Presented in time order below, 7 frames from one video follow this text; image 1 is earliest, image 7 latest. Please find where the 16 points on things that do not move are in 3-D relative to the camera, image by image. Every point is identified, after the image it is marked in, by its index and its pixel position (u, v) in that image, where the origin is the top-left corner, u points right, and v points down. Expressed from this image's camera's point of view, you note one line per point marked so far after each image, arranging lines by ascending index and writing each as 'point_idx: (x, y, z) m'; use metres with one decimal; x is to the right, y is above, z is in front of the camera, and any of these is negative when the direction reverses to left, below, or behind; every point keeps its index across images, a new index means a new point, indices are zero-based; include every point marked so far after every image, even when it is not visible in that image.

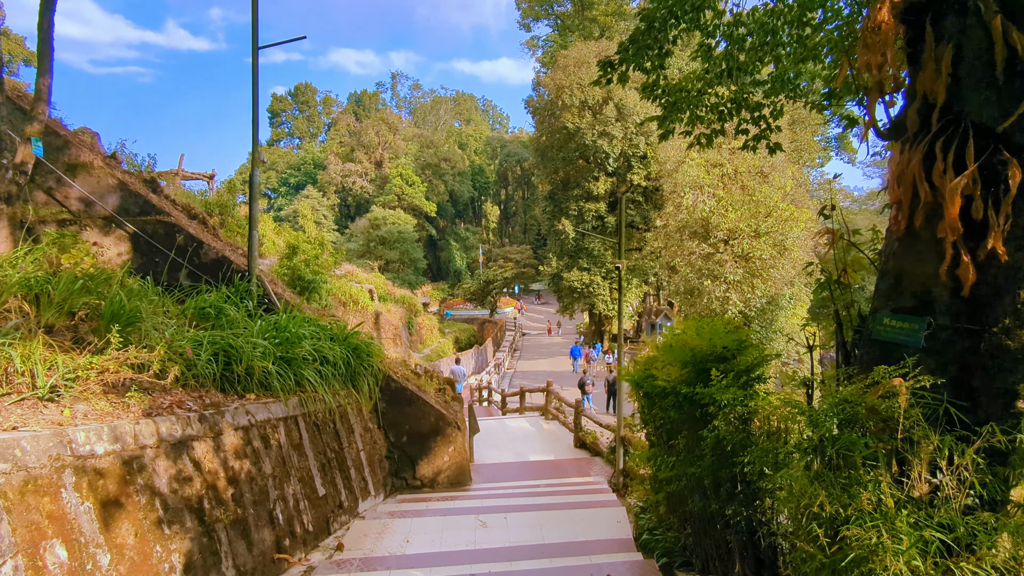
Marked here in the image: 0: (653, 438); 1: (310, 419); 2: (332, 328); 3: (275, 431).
0: (+1.0, -1.1, +3.9) m
1: (-1.6, -1.1, +4.3) m
2: (-1.8, -0.4, +5.4) m
3: (-1.7, -1.0, +3.7) m
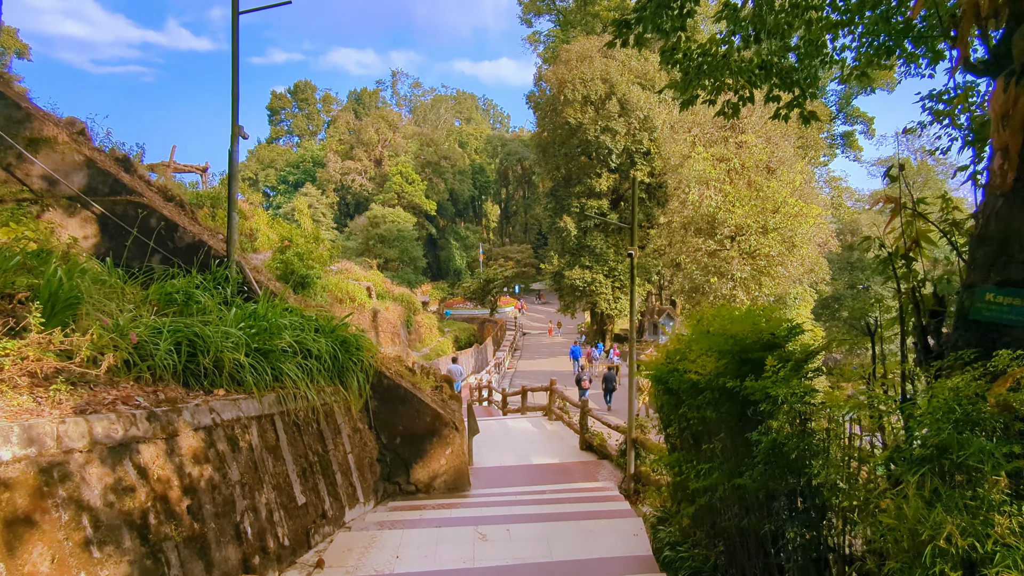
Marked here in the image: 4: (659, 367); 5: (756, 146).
0: (+1.1, -1.0, +3.4) m
1: (-1.6, -0.9, +3.8) m
2: (-1.8, -0.3, +4.9) m
3: (-1.6, -0.9, +3.3) m
4: (+1.0, -0.5, +3.3) m
5: (+7.7, +4.5, +16.8) m
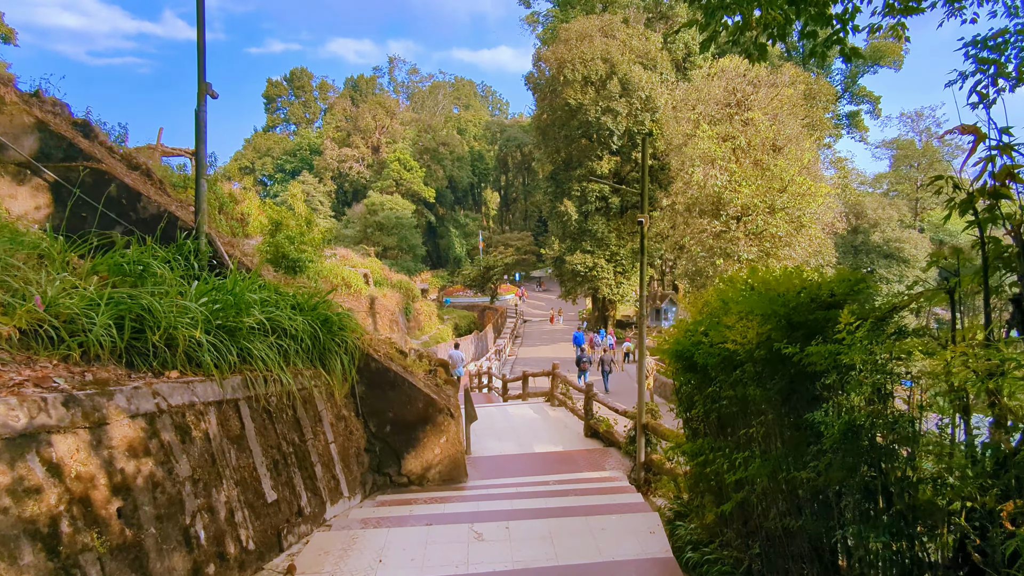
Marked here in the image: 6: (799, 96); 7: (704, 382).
0: (+1.1, -0.8, +3.0) m
1: (-1.6, -0.7, +3.4) m
2: (-1.8, -0.1, +4.4) m
3: (-1.6, -0.7, +2.8) m
4: (+0.9, -0.3, +2.9) m
5: (+7.7, +5.0, +16.2) m
6: (+10.1, +6.7, +18.6) m
7: (+1.0, -0.5, +2.7) m
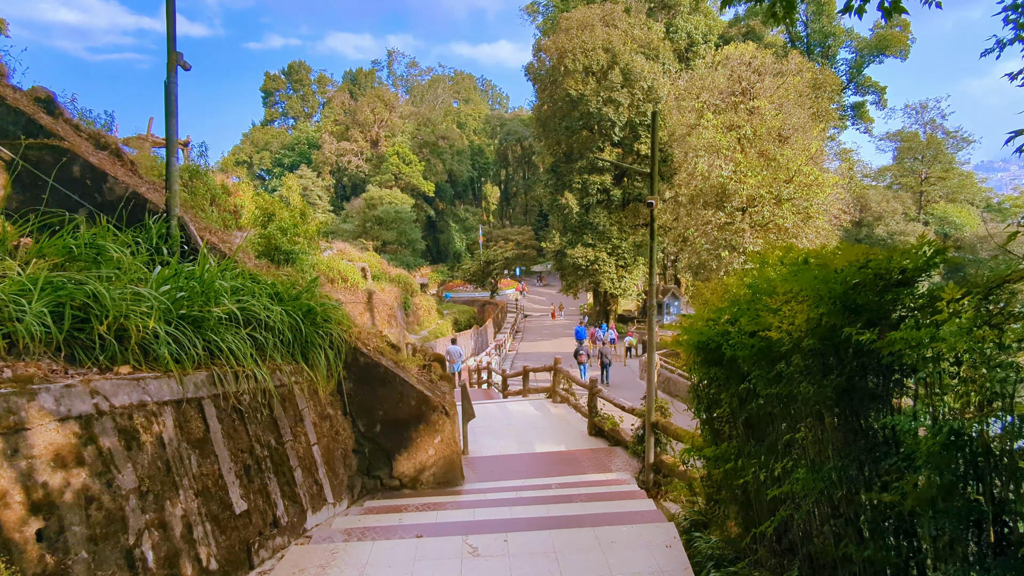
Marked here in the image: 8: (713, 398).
0: (+1.0, -0.7, +2.6) m
1: (-1.6, -0.7, +3.0) m
2: (-1.8, 0.0, +4.1) m
3: (-1.7, -0.6, +2.4) m
4: (+0.9, -0.2, +2.5) m
5: (+7.6, +5.3, +15.8) m
6: (+10.1, +7.0, +18.2) m
7: (+1.0, -0.4, +2.4) m
8: (+1.0, -0.6, +2.6) m
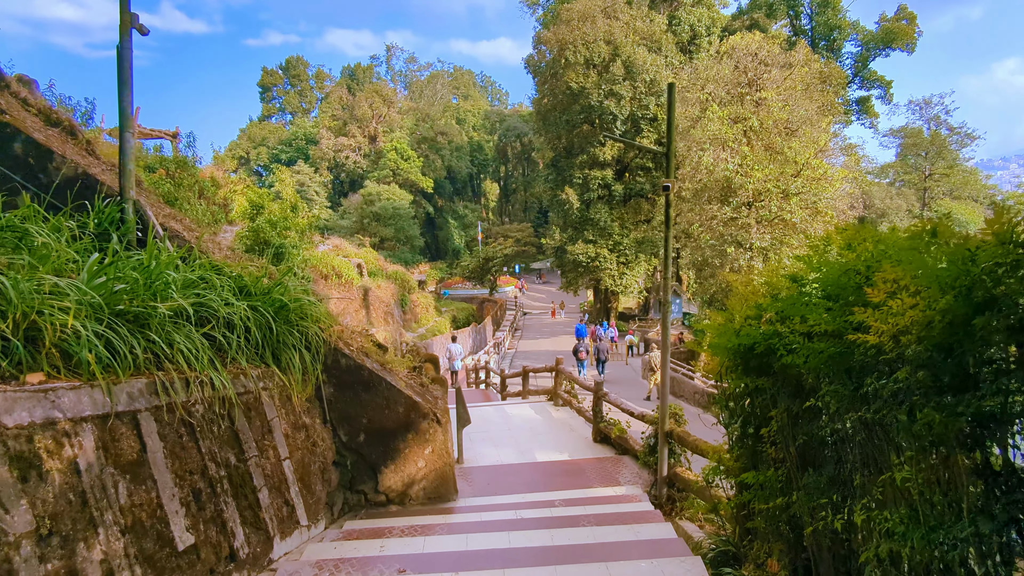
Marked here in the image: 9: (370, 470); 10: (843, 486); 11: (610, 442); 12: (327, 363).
0: (+1.0, -0.7, +2.1) m
1: (-1.6, -0.6, +2.6) m
2: (-1.8, +0.1, +3.6) m
3: (-1.7, -0.6, +2.0) m
4: (+0.9, -0.2, +2.0) m
5: (+7.6, +5.3, +15.3) m
6: (+10.0, +7.1, +17.7) m
7: (+1.0, -0.4, +1.9) m
8: (+1.0, -0.5, +2.1) m
9: (-1.1, -1.4, +4.2) m
10: (+1.0, -0.6, +1.7) m
11: (+1.1, -1.7, +5.8) m
12: (-1.4, -0.6, +4.0) m
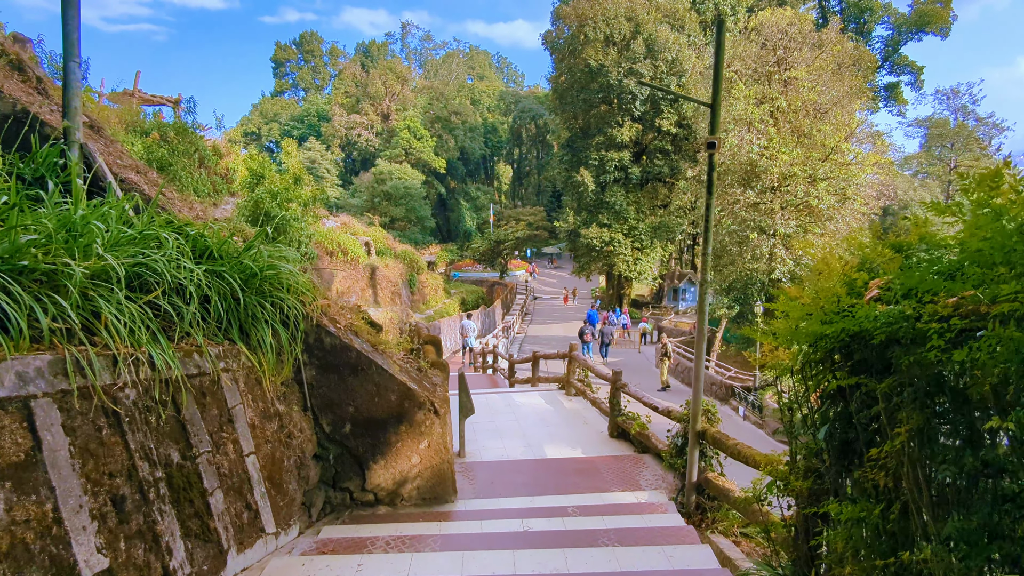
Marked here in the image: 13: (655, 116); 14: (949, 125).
0: (+1.1, -0.6, +1.5) m
1: (-1.6, -0.4, +2.0) m
2: (-1.8, +0.3, +3.1) m
3: (-1.6, -0.4, +1.4) m
4: (+1.0, -0.1, +1.4) m
5: (+8.1, +5.6, +14.4) m
6: (+10.6, +7.3, +16.7) m
7: (+1.0, -0.3, +1.3) m
8: (+1.0, -0.4, +1.6) m
9: (-1.1, -1.2, +3.6) m
10: (+1.0, -0.5, +1.1) m
11: (+1.2, -1.5, +5.3) m
12: (-1.3, -0.3, +3.4) m
13: (+5.4, +6.5, +19.7) m
14: (+15.4, +5.7, +18.2) m
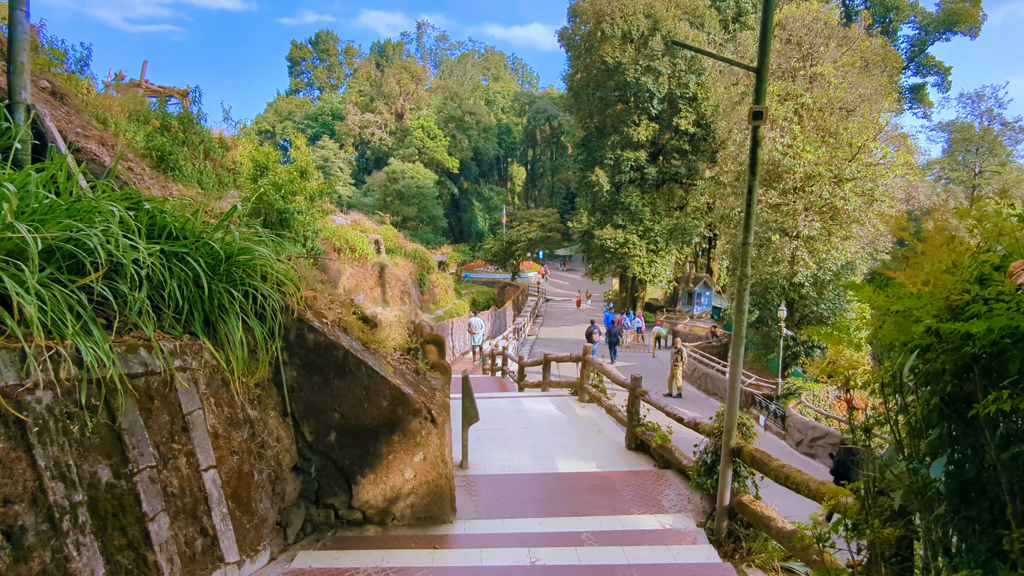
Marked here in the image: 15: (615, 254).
0: (+1.1, -0.5, +1.1) m
1: (-1.6, -0.4, +1.6) m
2: (-1.7, +0.4, +2.6) m
3: (-1.6, -0.3, +1.0) m
4: (+1.0, 0.0, +0.9) m
5: (+8.5, +5.5, +13.8) m
6: (+11.0, +7.2, +16.0) m
7: (+1.0, -0.2, +0.8) m
8: (+1.0, -0.4, +1.1) m
9: (-1.0, -1.2, +3.2) m
10: (+1.0, -0.5, +0.6) m
11: (+1.2, -1.5, +4.8) m
12: (-1.3, -0.3, +3.0) m
13: (+5.9, +6.4, +19.2) m
14: (+15.8, +5.5, +17.5) m
15: (+3.9, +1.3, +19.5) m
